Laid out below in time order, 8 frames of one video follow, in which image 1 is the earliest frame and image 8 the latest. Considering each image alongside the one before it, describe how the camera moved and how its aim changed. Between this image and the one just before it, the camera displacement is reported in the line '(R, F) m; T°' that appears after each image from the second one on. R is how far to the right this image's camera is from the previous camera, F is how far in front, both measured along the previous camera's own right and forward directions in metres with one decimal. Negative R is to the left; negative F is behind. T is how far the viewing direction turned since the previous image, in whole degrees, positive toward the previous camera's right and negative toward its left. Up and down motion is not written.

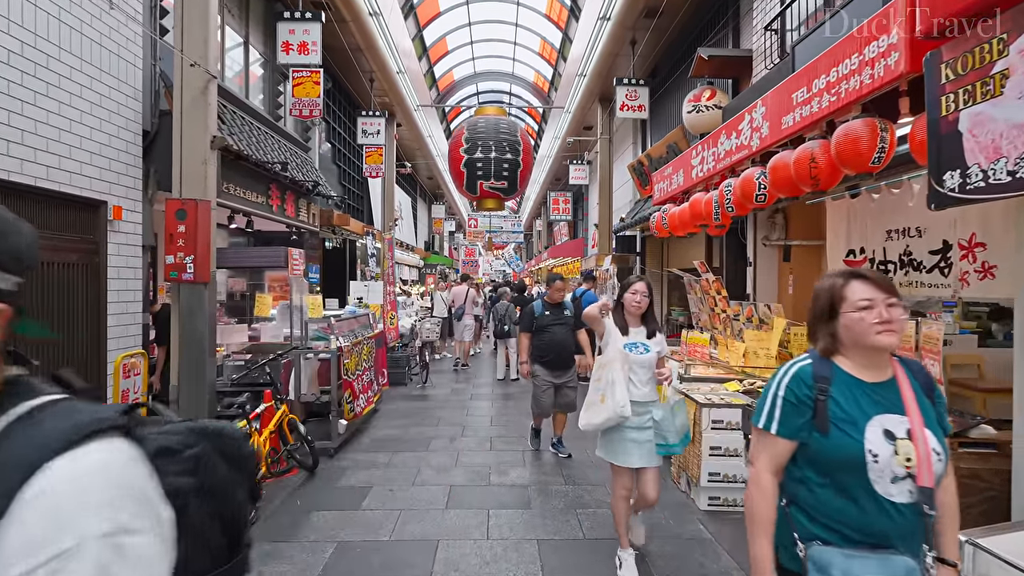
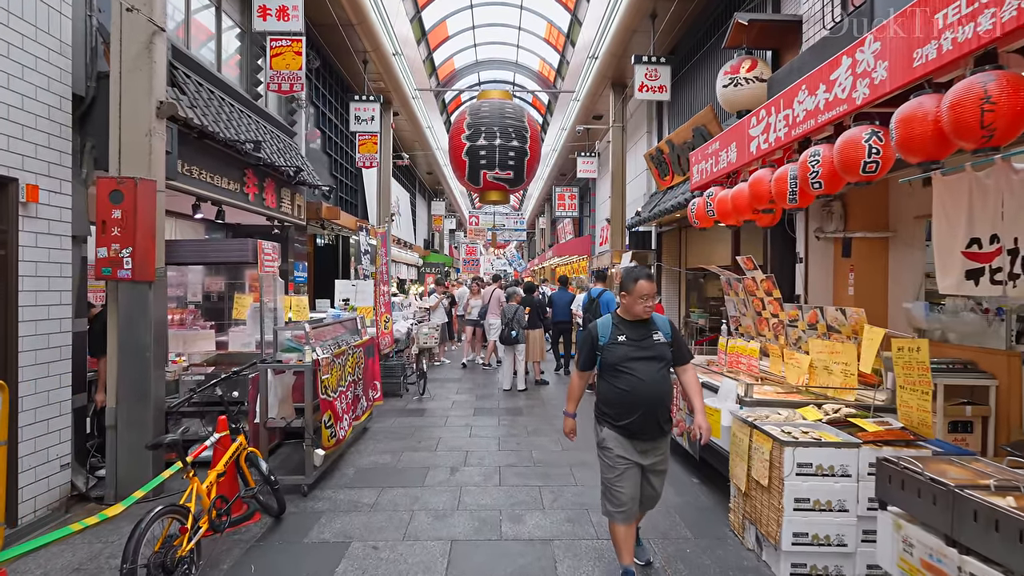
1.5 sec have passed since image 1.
(-0.1, +0.9) m; 0°
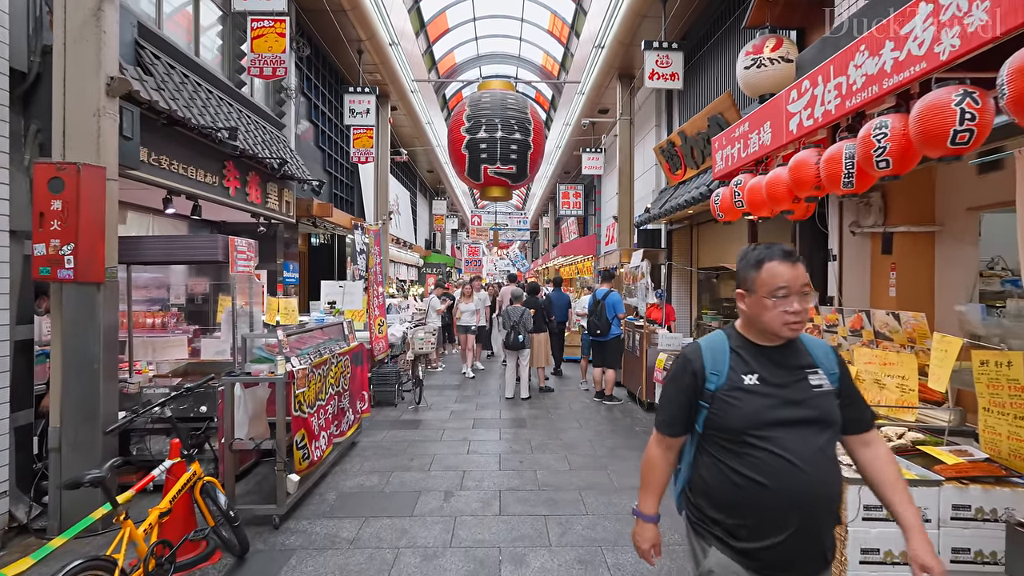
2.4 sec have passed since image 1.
(0.0, +0.5) m; 0°
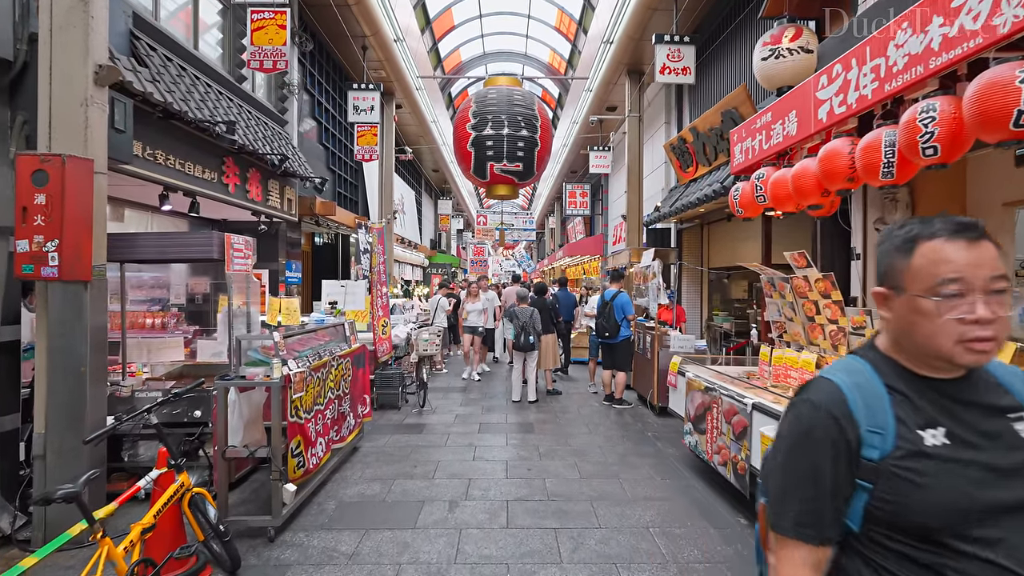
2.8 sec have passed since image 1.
(0.0, +0.2) m; -1°
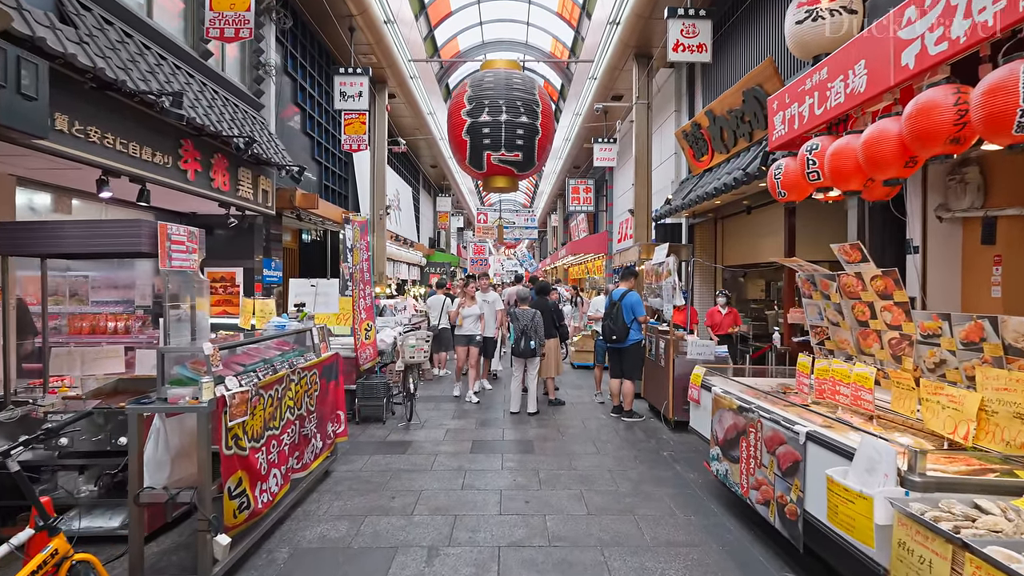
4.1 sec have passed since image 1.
(+0.1, +0.7) m; 0°
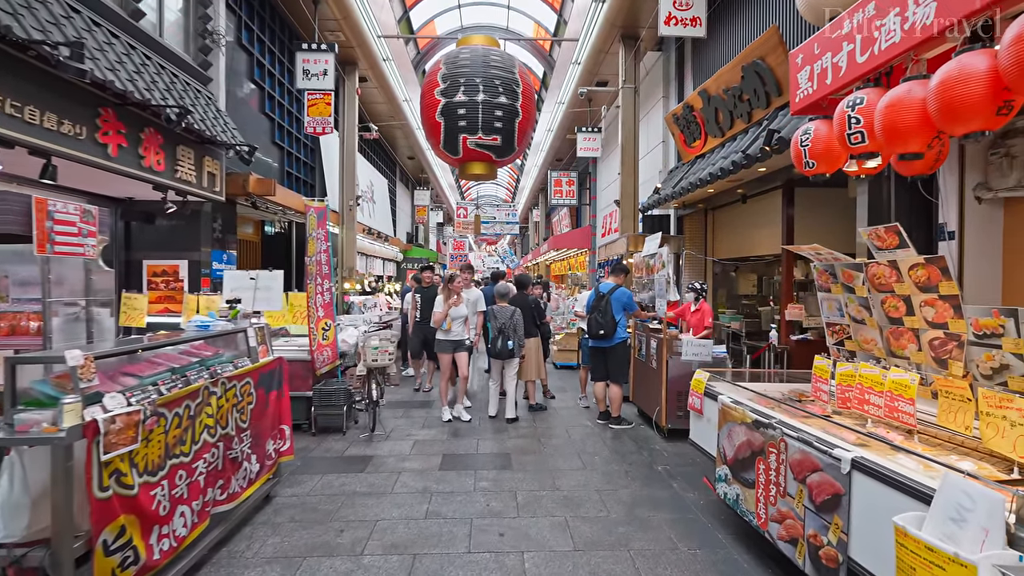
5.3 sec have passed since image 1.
(+0.1, +0.6) m; +2°
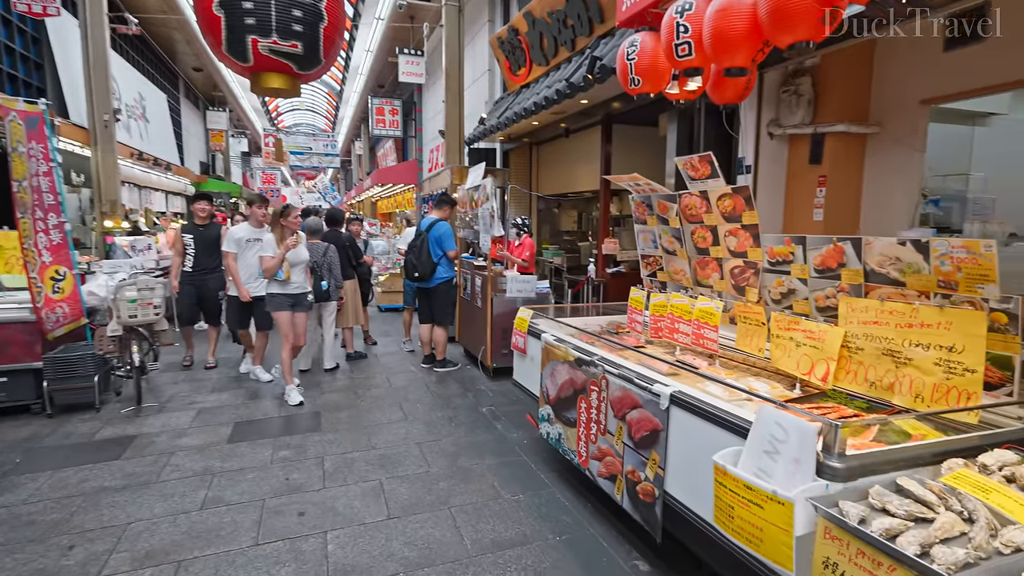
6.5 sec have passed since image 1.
(+0.2, +0.5) m; +18°
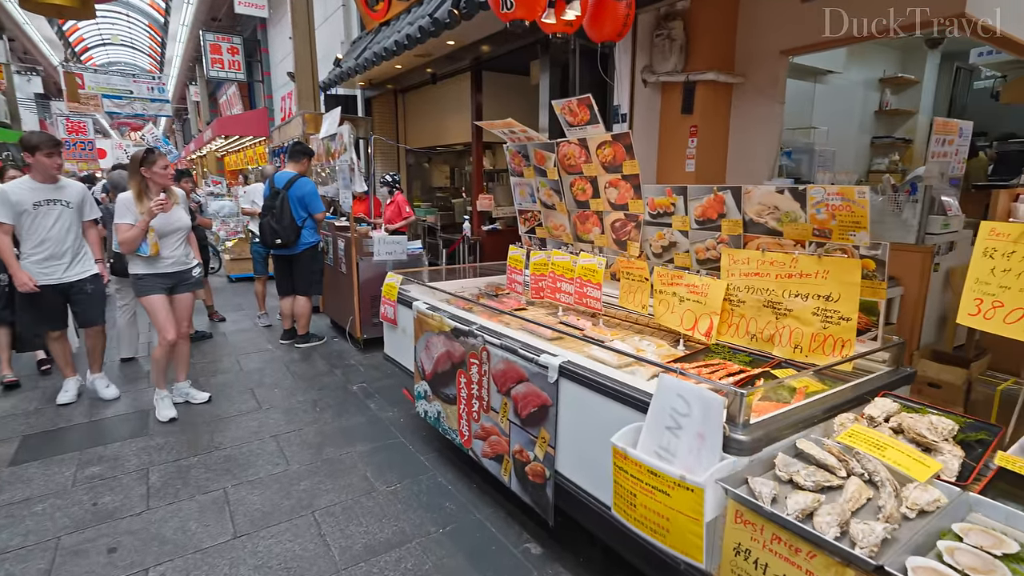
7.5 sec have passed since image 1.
(+0.1, +0.4) m; +13°
